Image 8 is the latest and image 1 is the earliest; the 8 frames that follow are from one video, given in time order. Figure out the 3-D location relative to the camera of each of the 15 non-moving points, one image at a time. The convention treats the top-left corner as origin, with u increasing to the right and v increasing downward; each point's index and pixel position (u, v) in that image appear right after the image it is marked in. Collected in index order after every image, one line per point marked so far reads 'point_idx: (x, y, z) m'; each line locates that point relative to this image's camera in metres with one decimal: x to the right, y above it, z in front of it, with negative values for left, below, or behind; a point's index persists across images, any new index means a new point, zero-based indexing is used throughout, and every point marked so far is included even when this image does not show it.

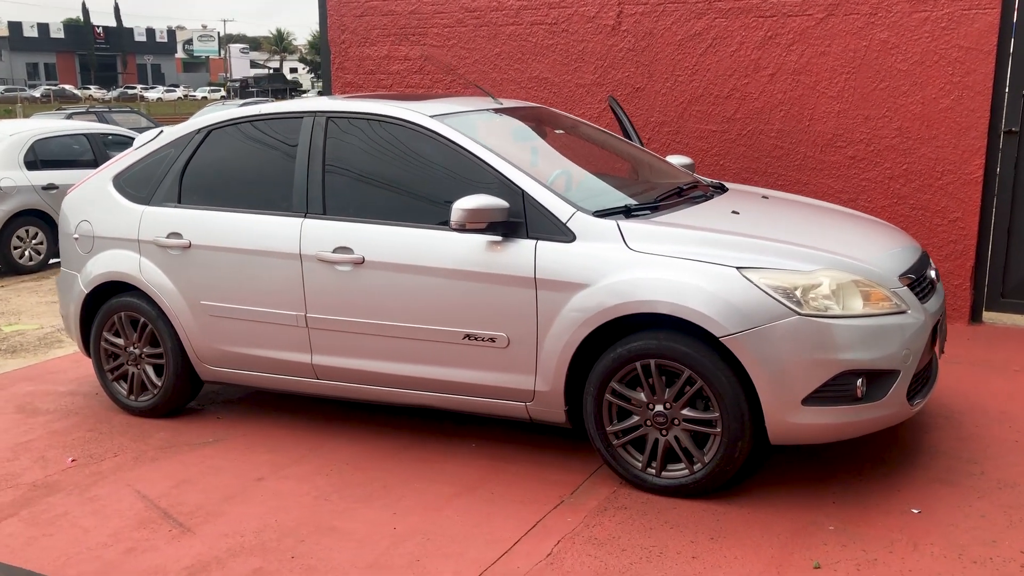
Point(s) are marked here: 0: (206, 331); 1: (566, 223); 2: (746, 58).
0: (-1.4, -0.2, +4.5) m
1: (+0.2, +0.3, +3.7) m
2: (+1.6, +1.6, +6.4) m
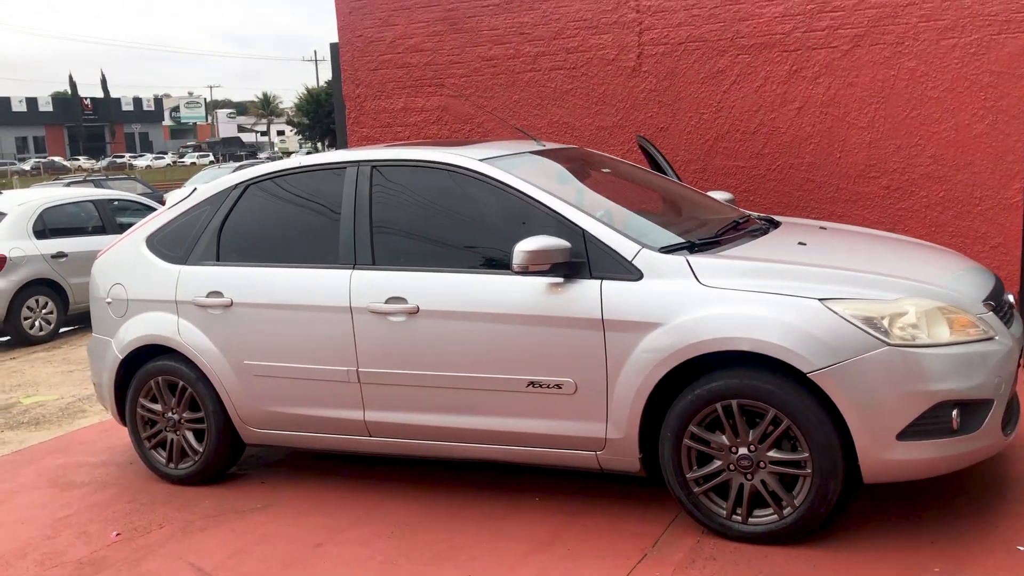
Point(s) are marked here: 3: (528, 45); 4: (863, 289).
0: (-1.2, -0.5, +4.3) m
1: (+0.5, +0.1, +3.5) m
2: (+1.7, +1.3, +6.4) m
3: (+0.1, +1.8, +7.2) m
4: (+1.2, 0.0, +3.3) m
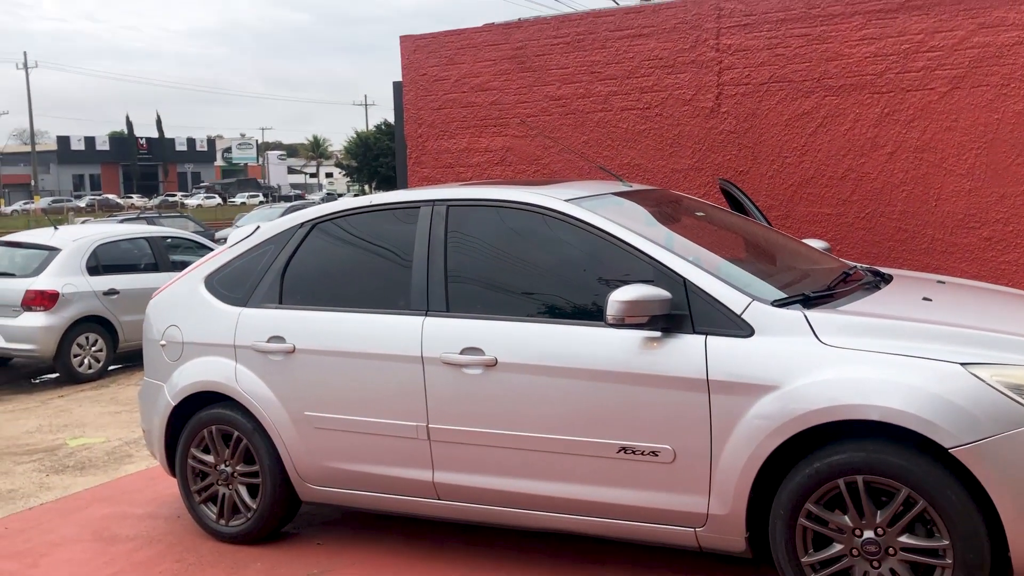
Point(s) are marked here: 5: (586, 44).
0: (-0.8, -0.7, +4.0) m
1: (+0.8, -0.1, +3.2) m
2: (+2.2, +1.0, +6.0) m
3: (+0.6, +1.5, +6.9) m
4: (+1.5, -0.2, +2.9) m
5: (+0.5, +1.8, +6.9) m
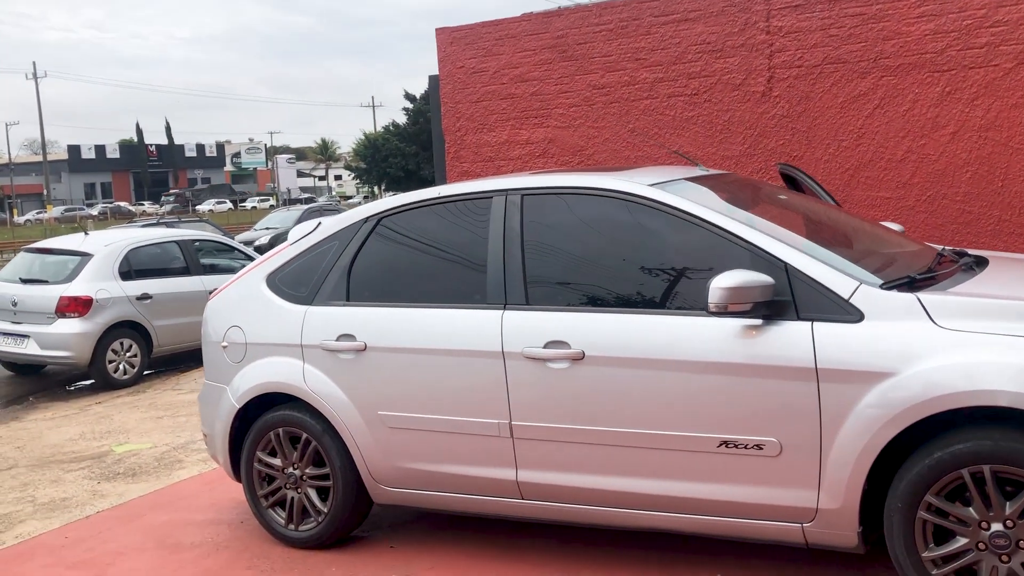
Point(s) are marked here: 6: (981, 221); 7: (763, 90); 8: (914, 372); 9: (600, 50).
0: (-0.5, -0.7, +3.9) m
1: (+1.1, 0.0, +3.0) m
2: (+2.5, +1.1, +5.8) m
3: (+1.0, +1.5, +6.7) m
4: (+1.8, -0.1, +2.7) m
5: (+0.8, +1.8, +6.8) m
6: (+2.8, +0.4, +5.7) m
7: (+1.7, +1.3, +6.3) m
8: (+1.2, -0.3, +2.9) m
9: (+0.6, +1.7, +6.9) m
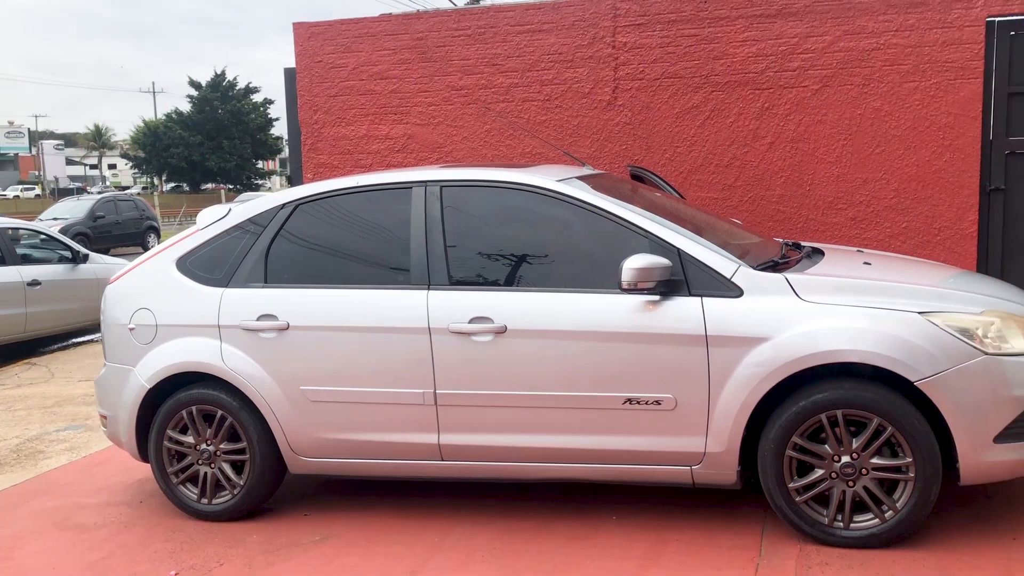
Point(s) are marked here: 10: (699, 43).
0: (-0.9, -0.6, +4.1) m
1: (+0.9, 0.0, +3.7) m
2: (+1.7, +1.1, +6.7) m
3: (-0.1, +1.6, +7.2) m
4: (+1.7, -0.1, +3.6) m
5: (-0.2, +1.9, +7.2) m
6: (+2.0, +0.5, +6.7) m
7: (+0.7, +1.4, +7.0) m
8: (+1.0, -0.2, +3.5) m
9: (-0.4, +1.8, +7.3) m
10: (+1.3, +1.7, +6.7) m
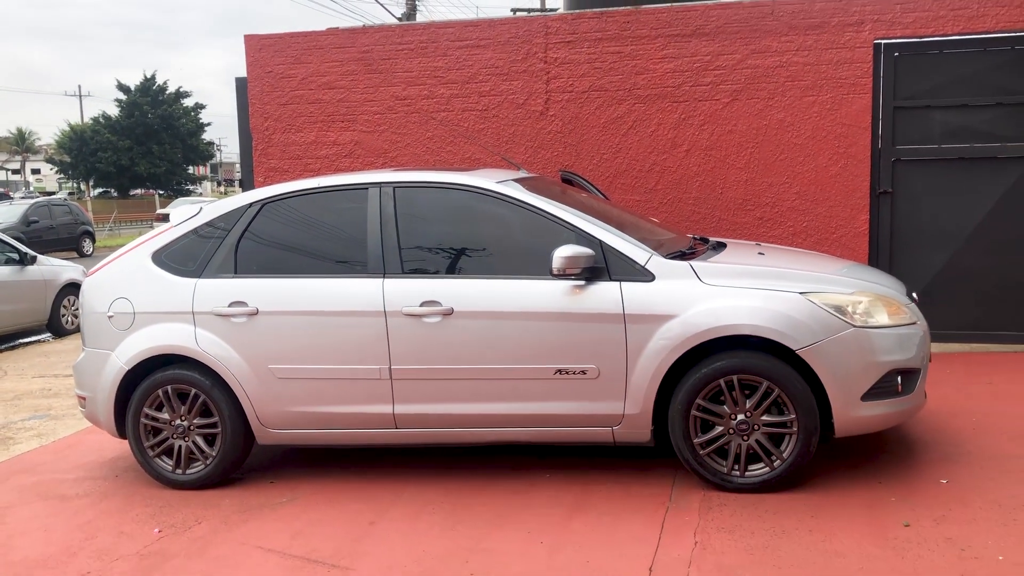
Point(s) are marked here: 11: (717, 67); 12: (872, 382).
0: (-1.2, -0.5, +4.6) m
1: (+0.6, +0.1, +4.3) m
2: (+1.2, +1.2, +7.4) m
3: (-0.6, +1.7, +7.8) m
4: (+1.4, 0.0, +4.2) m
5: (-0.7, +2.0, +7.8) m
6: (+1.5, +0.5, +7.4) m
7: (+0.2, +1.4, +7.6) m
8: (+0.8, -0.1, +4.2) m
9: (-0.9, +1.8, +7.9) m
10: (+0.9, +1.8, +7.4) m
11: (+1.6, +1.7, +7.2) m
12: (+1.6, -0.4, +4.1) m
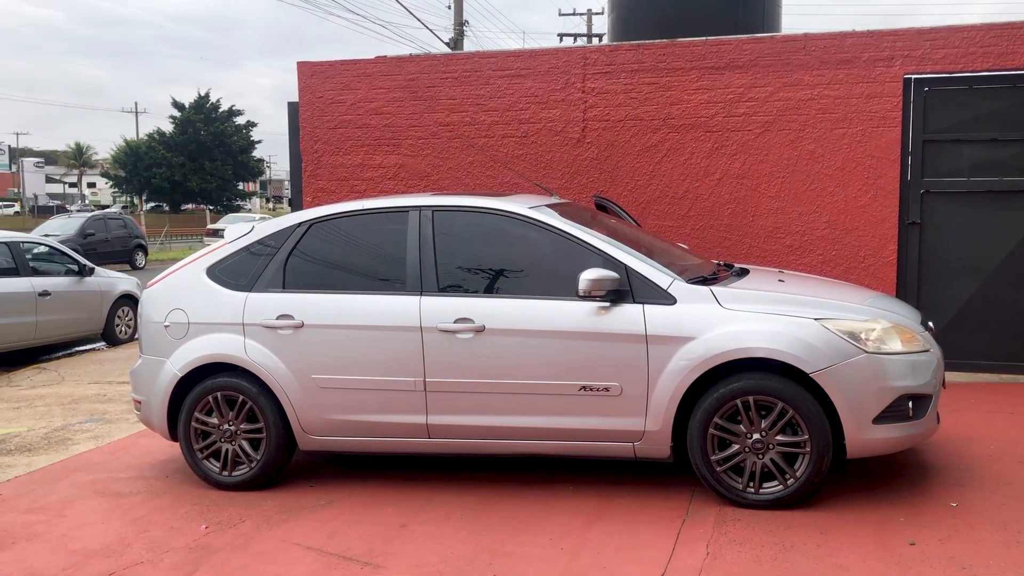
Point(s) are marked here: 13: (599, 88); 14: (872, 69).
0: (-1.0, -0.6, +4.9) m
1: (+0.7, 0.0, +4.5) m
2: (+1.5, +1.0, +7.6) m
3: (-0.2, +1.5, +8.1) m
4: (+1.5, -0.1, +4.4) m
5: (-0.4, +1.8, +8.1) m
6: (+1.8, +0.3, +7.6) m
7: (+0.6, +1.3, +7.9) m
8: (+0.9, -0.2, +4.4) m
9: (-0.6, +1.7, +8.2) m
10: (+1.2, +1.6, +7.7) m
11: (+1.9, +1.5, +7.4) m
12: (+1.7, -0.5, +4.3) m
13: (+0.7, +1.7, +7.8) m
14: (+2.7, +1.7, +7.2) m
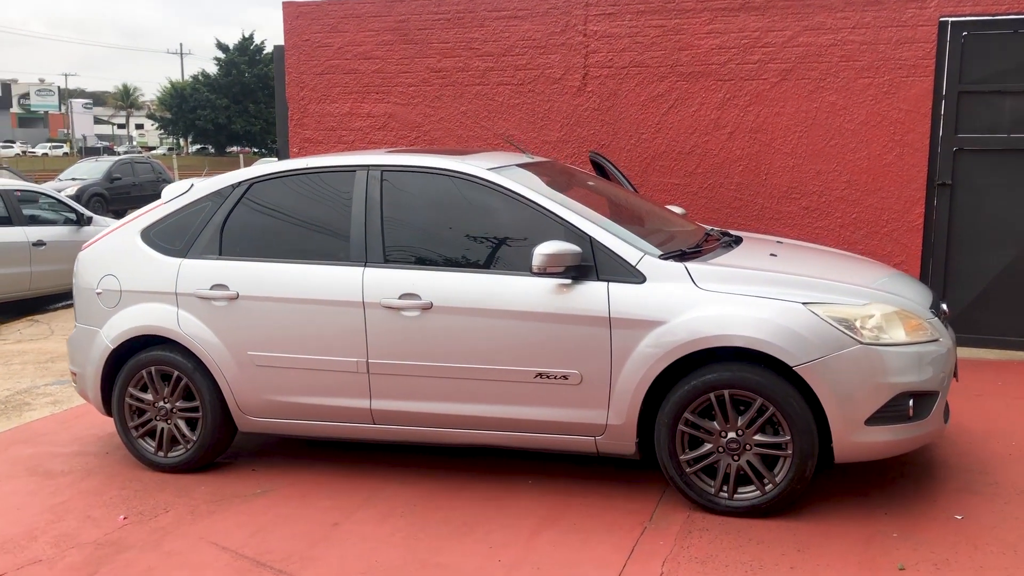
0: (-1.2, -0.4, +4.5) m
1: (+0.5, +0.1, +4.0) m
2: (+1.4, +1.3, +6.9) m
3: (-0.3, +1.8, +7.5) m
4: (+1.3, 0.0, +3.8) m
5: (-0.4, +2.1, +7.5) m
6: (+1.7, +0.6, +6.9) m
7: (+0.5, +1.6, +7.3) m
8: (+0.7, -0.1, +3.8) m
9: (-0.6, +2.0, +7.6) m
10: (+1.1, +1.9, +7.0) m
11: (+1.8, +1.7, +6.7) m
12: (+1.4, -0.5, +3.7) m
13: (+0.7, +1.9, +7.1) m
14: (+2.7, +1.9, +6.4) m
